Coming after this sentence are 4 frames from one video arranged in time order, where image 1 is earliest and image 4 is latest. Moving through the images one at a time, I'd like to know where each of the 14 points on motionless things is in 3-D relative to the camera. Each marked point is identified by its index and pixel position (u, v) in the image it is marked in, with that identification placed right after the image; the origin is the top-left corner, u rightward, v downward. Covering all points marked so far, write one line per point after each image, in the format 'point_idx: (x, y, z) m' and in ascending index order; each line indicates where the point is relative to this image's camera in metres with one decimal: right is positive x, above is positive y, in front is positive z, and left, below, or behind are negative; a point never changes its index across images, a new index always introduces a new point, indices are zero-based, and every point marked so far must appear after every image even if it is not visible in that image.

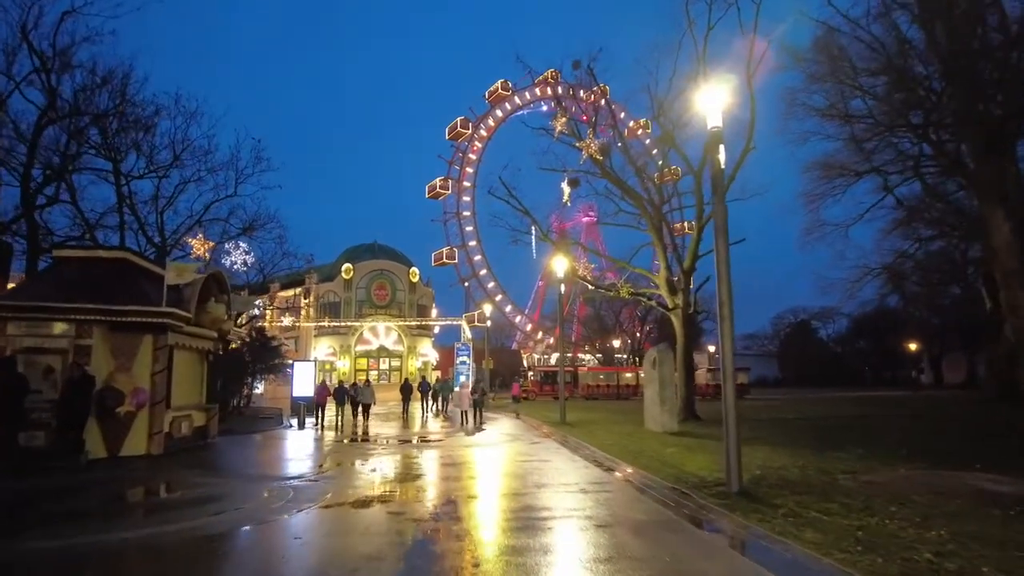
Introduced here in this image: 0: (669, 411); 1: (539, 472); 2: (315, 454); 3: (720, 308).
0: (+3.9, -3.1, +19.6) m
1: (+0.4, -2.9, +12.1) m
2: (-4.8, -4.1, +19.7) m
3: (+2.7, -0.3, +10.2) m
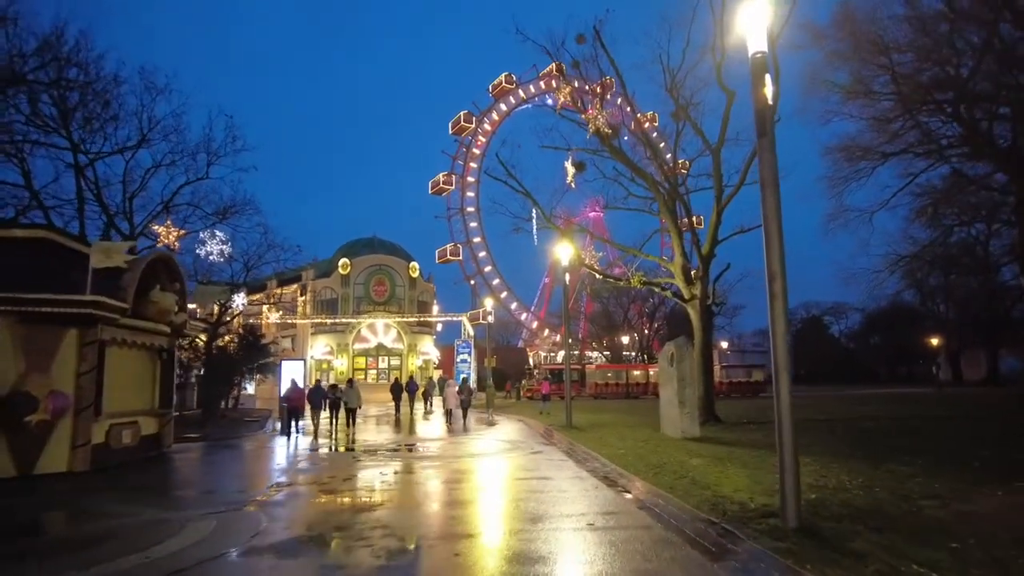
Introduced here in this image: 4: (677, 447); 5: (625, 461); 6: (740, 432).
0: (+3.9, -2.8, +17.2) m
1: (+0.3, -2.6, +9.7) m
2: (-4.8, -3.8, +17.3) m
3: (+2.6, 0.0, +7.8) m
4: (+3.2, -3.1, +15.1) m
5: (+1.9, -2.9, +13.1) m
6: (+5.6, -3.6, +19.5) m
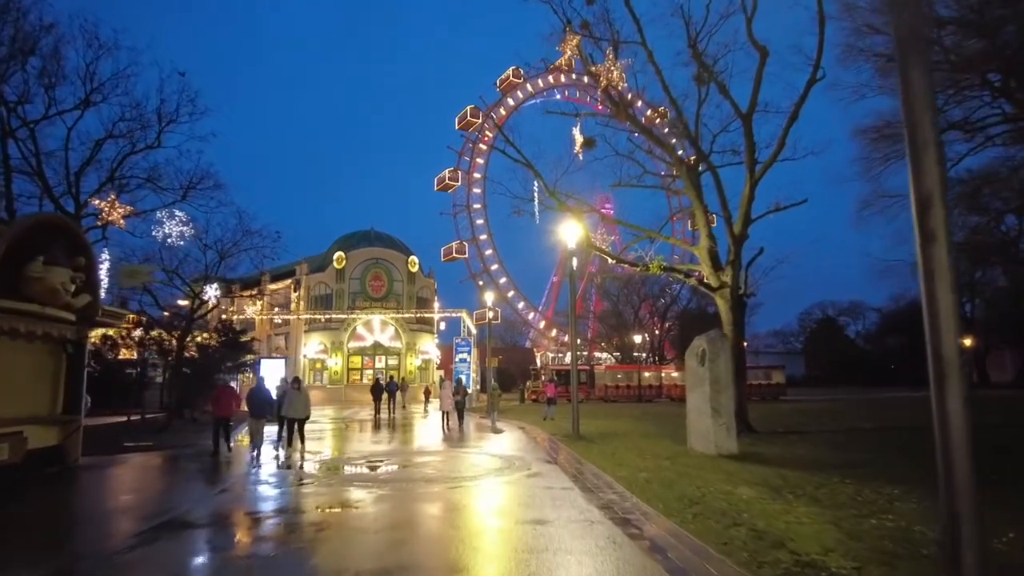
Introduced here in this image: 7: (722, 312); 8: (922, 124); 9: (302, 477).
0: (+3.8, -2.5, +13.9) m
1: (+0.1, -2.2, +6.5) m
2: (-4.9, -3.5, +14.1) m
3: (+2.4, +0.4, +4.5) m
4: (+3.0, -2.7, +11.7) m
5: (+1.7, -2.5, +9.8) m
6: (+5.5, -3.2, +16.1) m
7: (+5.1, -0.6, +18.9) m
8: (+2.4, +1.0, +4.6) m
9: (-3.8, -3.4, +13.9) m
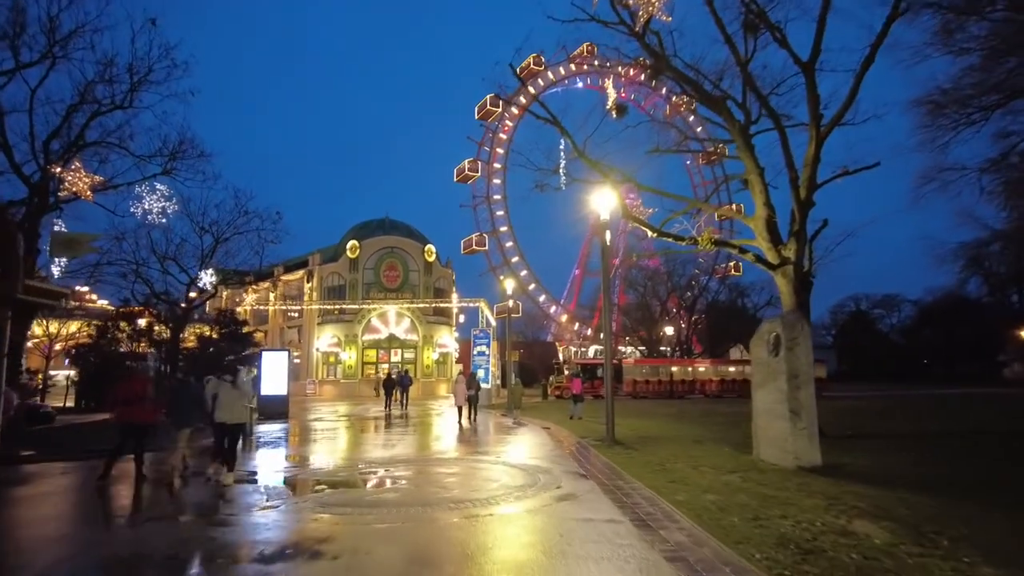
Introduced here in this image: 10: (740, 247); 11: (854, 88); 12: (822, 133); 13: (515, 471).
0: (+4.1, -2.0, +11.0) m
1: (+0.3, -1.9, +3.6) m
2: (-4.6, -3.1, +11.4) m
3: (+2.4, +0.8, +1.6) m
4: (+3.3, -2.3, +8.9) m
5: (+2.0, -2.1, +7.0) m
6: (+5.9, -2.8, +13.2) m
7: (+5.5, -0.1, +16.0) m
8: (+2.5, +1.4, +1.7) m
9: (-3.4, -3.0, +11.2) m
10: (+5.3, +0.9, +18.5) m
11: (+7.6, +4.5, +17.6) m
12: (+6.9, +3.4, +17.5) m
13: (0.0, -2.7, +11.8) m
